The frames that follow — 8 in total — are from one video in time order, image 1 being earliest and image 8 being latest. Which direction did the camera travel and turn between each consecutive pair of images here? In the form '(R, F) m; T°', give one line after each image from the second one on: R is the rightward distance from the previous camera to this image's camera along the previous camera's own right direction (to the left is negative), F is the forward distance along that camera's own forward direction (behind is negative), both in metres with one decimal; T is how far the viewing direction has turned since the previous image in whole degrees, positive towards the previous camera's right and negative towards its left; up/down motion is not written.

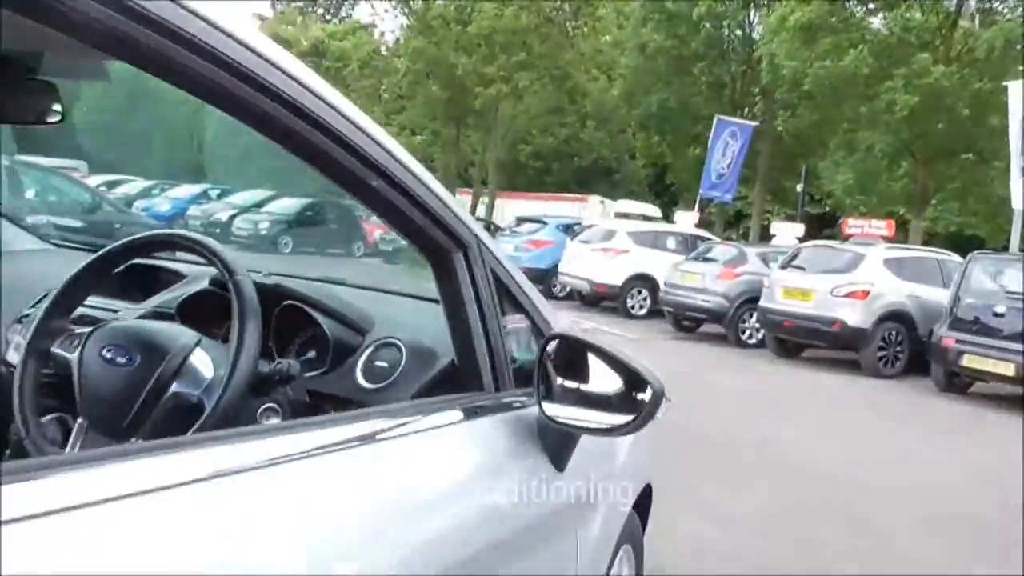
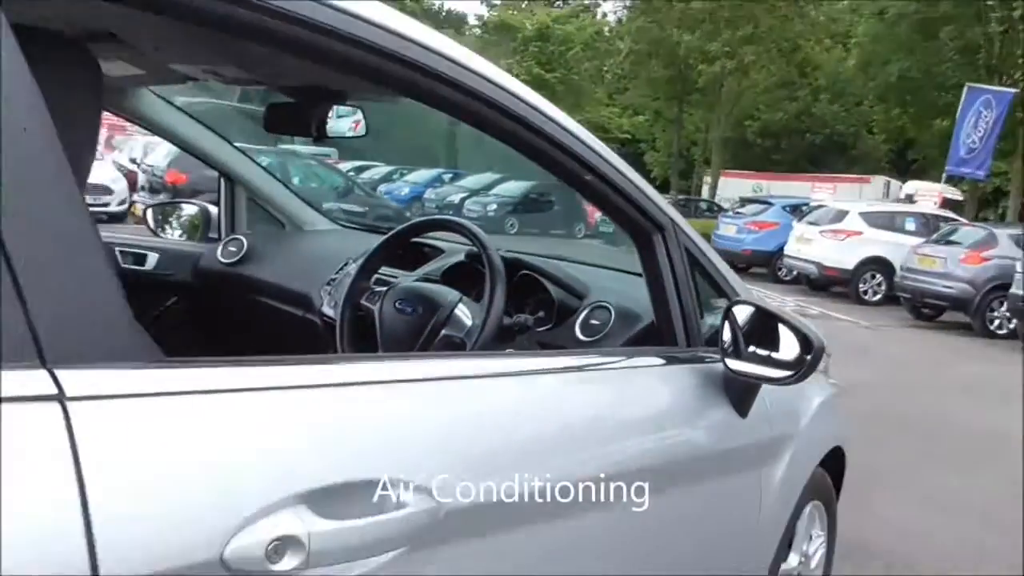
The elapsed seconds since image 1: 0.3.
(0.0, -0.1) m; -14°
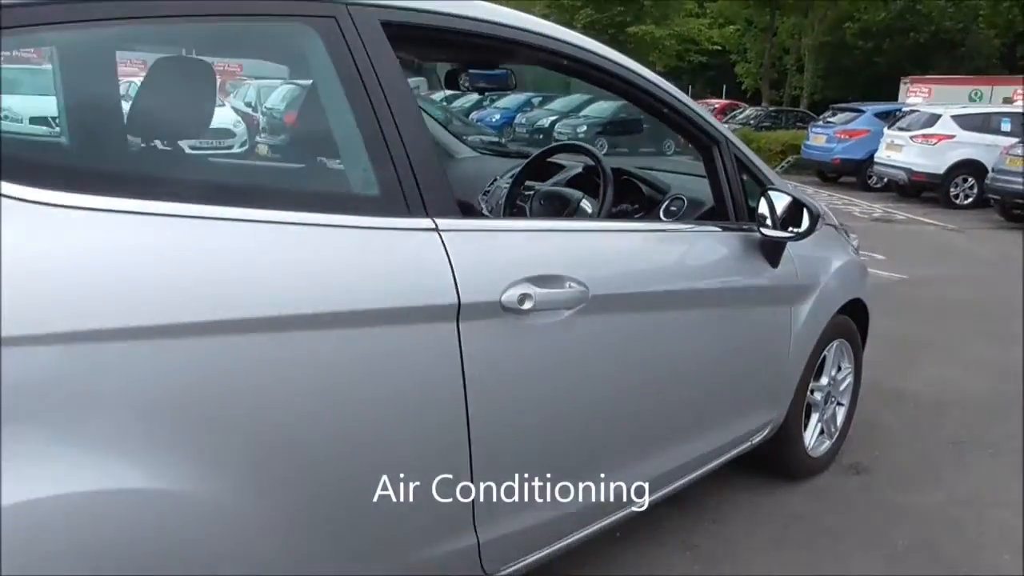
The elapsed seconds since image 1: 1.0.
(0.0, -1.0) m; -6°
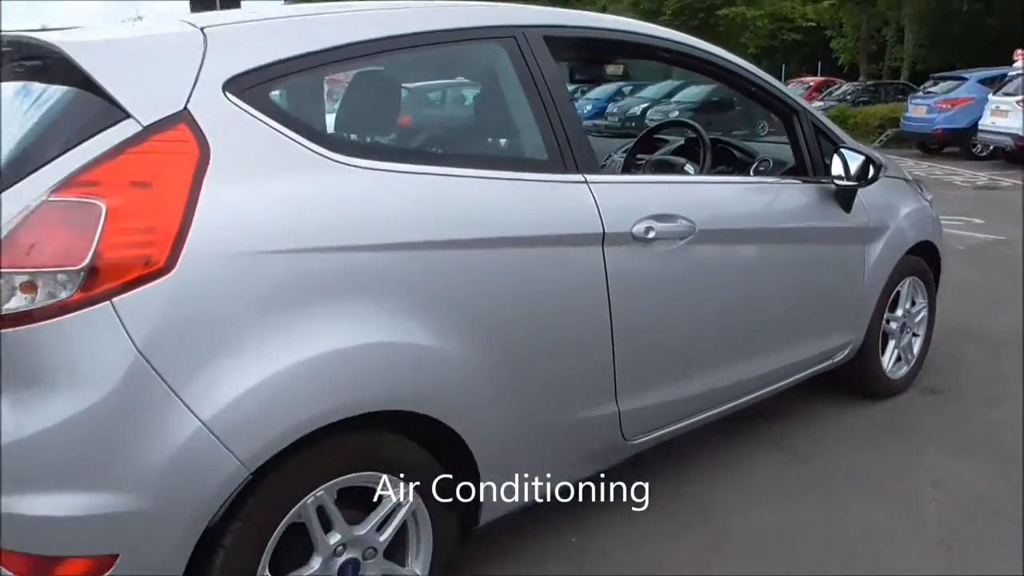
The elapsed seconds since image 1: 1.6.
(-0.1, -0.7) m; -6°
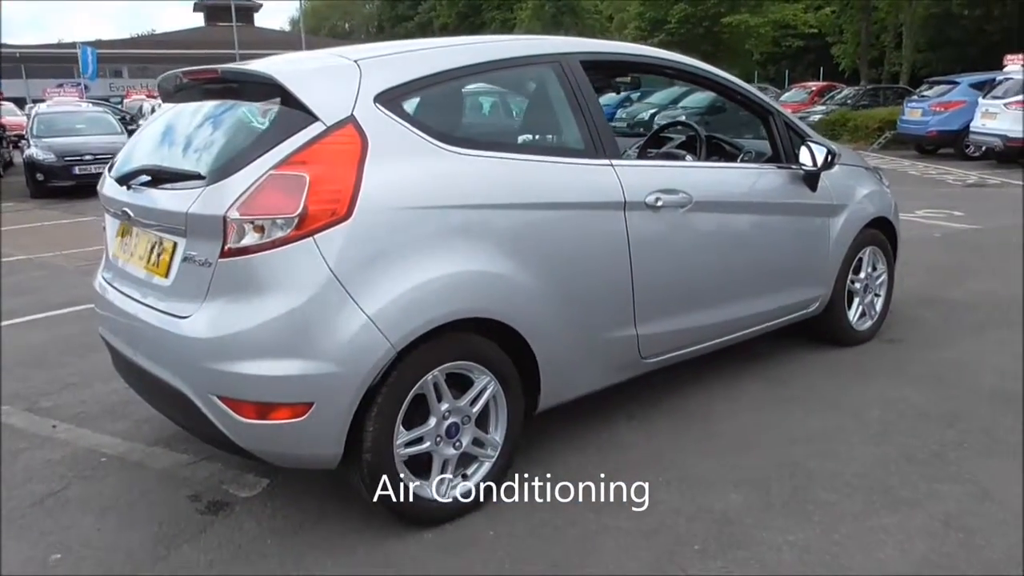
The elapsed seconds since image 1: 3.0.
(-0.1, -0.9) m; -1°
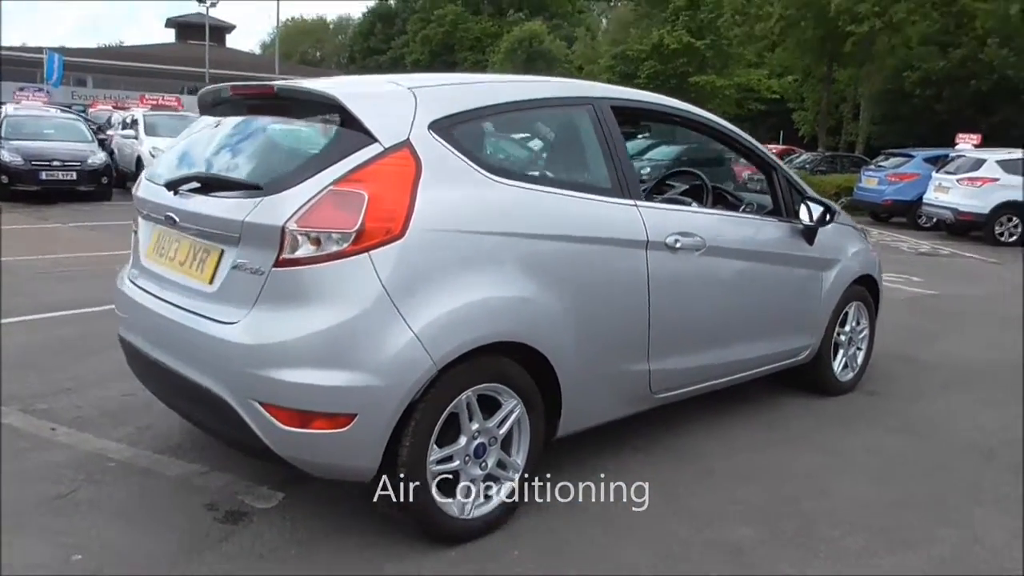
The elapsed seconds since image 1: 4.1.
(-0.3, -0.1) m; +3°
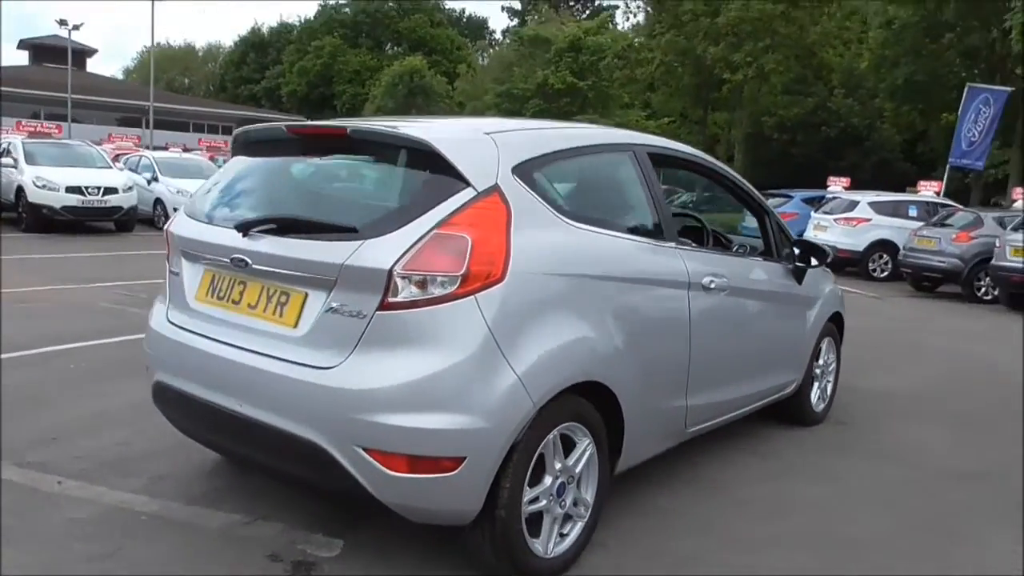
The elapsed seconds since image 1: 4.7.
(-0.7, 0.0) m; +9°
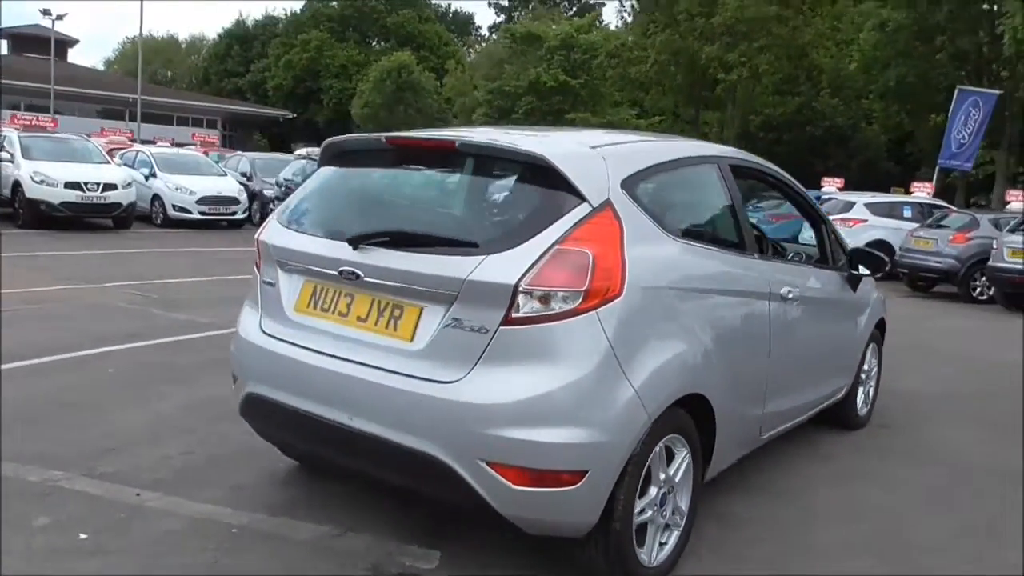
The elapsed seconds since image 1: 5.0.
(-0.4, 0.0) m; +2°
